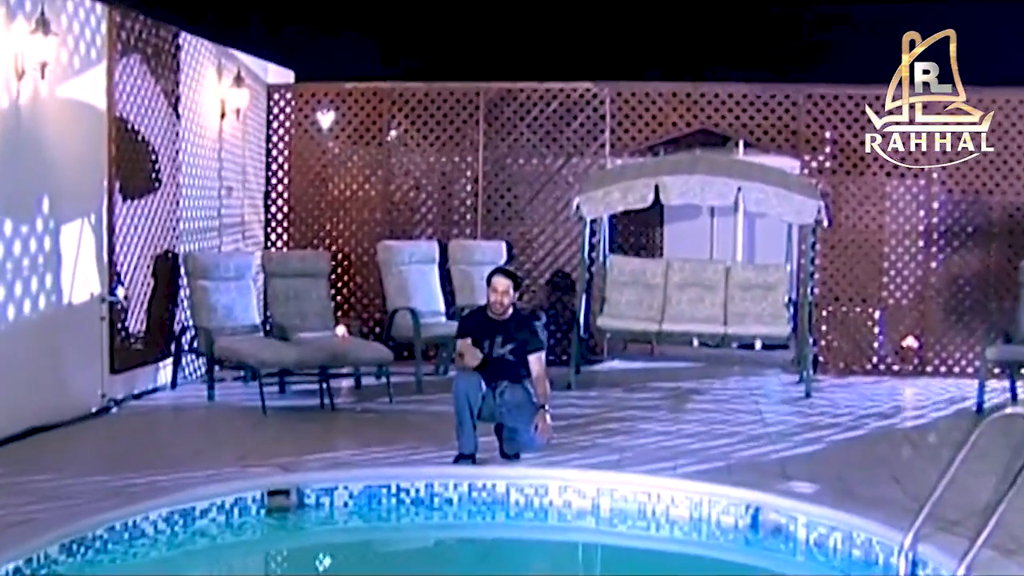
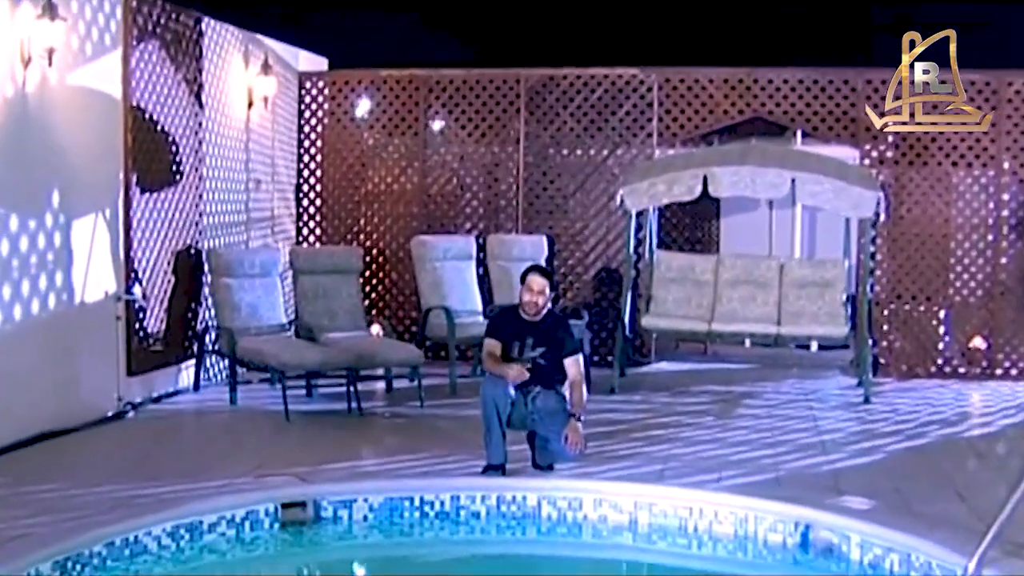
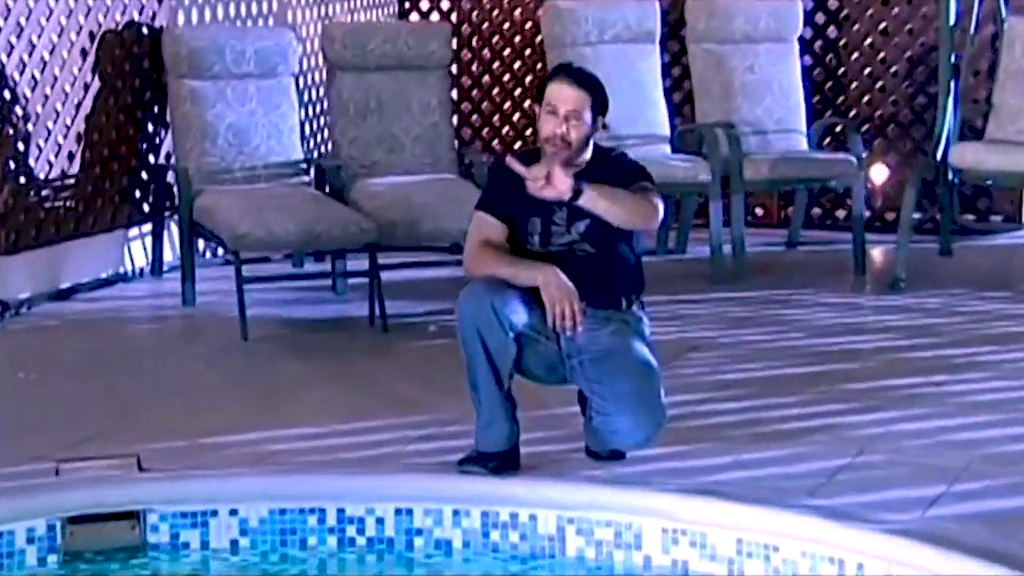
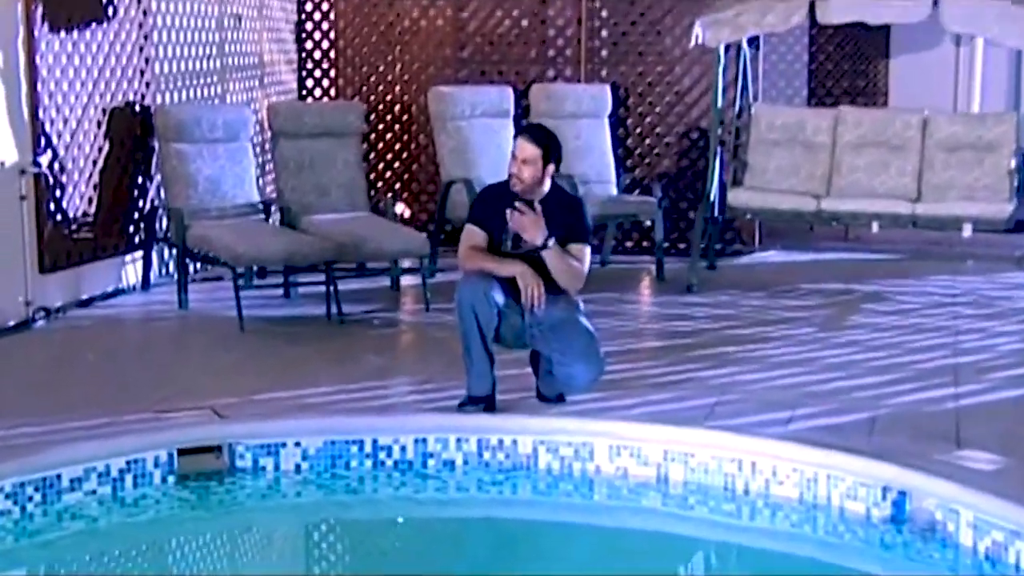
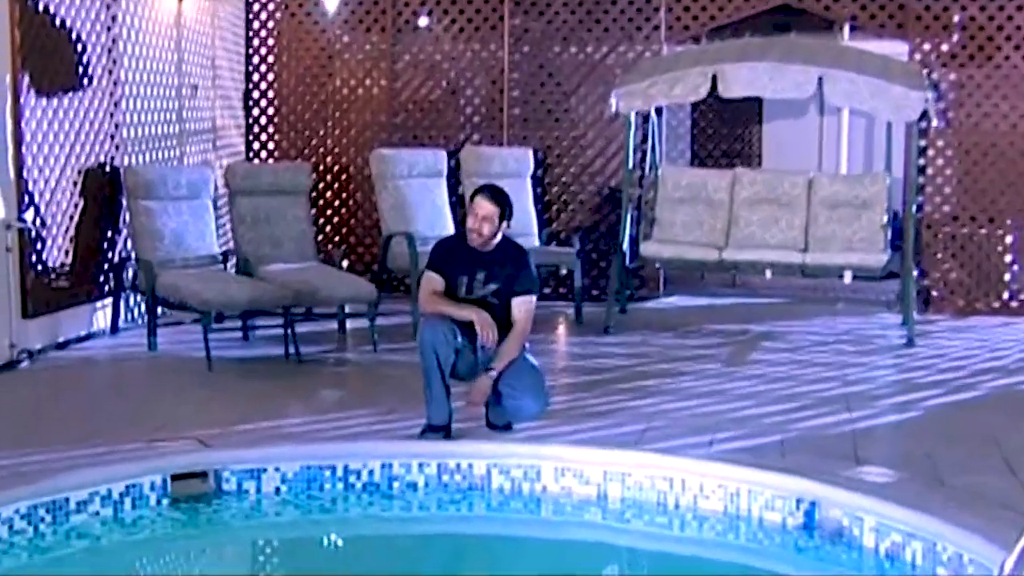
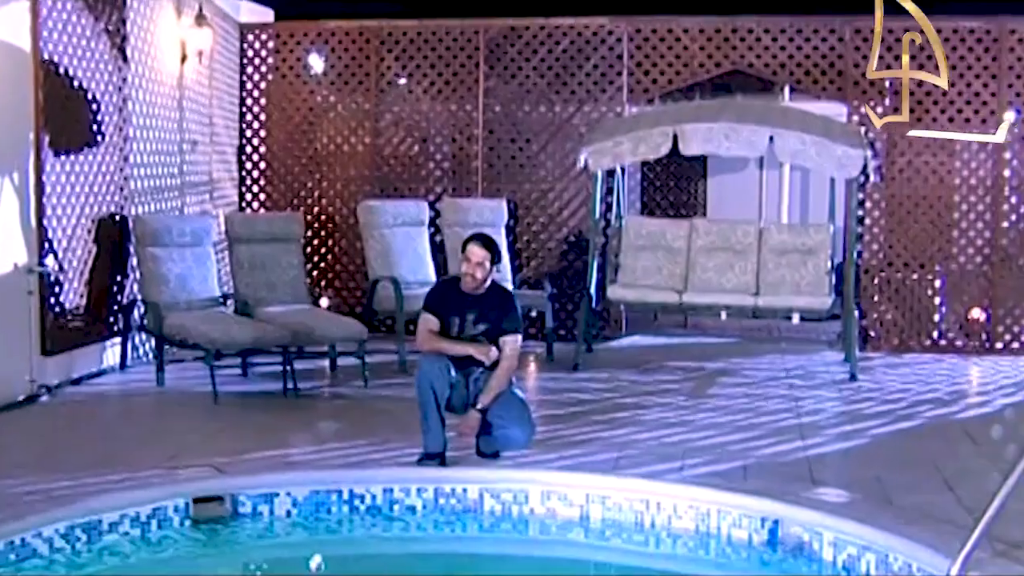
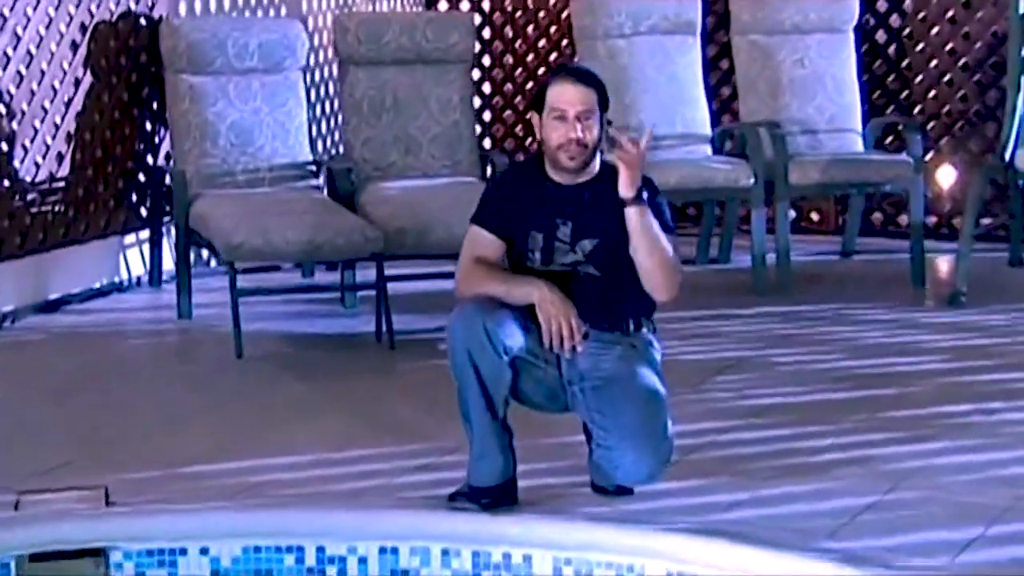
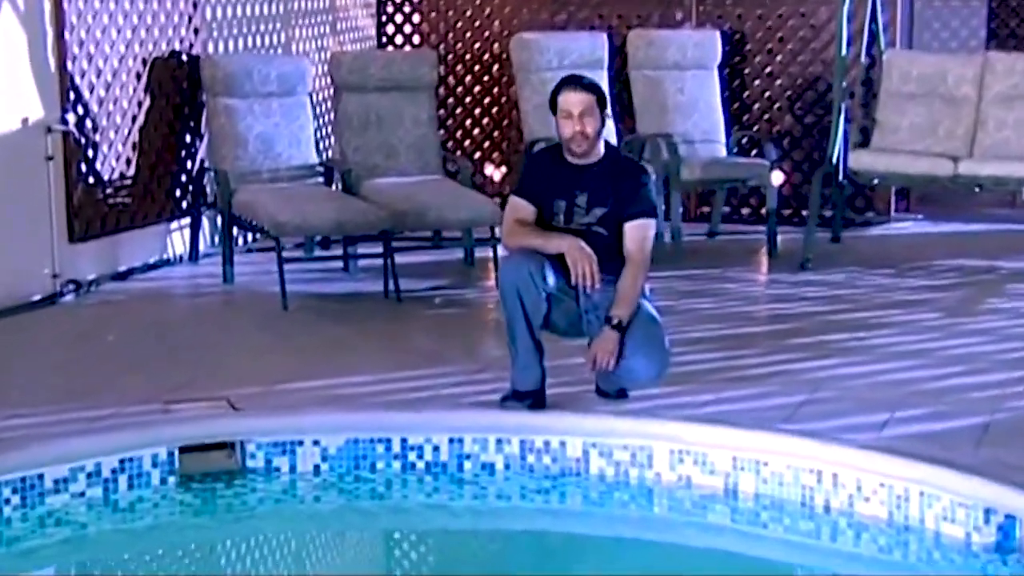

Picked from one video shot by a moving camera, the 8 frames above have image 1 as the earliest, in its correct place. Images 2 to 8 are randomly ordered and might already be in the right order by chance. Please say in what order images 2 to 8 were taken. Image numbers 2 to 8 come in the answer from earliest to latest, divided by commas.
2, 6, 5, 4, 8, 3, 7
